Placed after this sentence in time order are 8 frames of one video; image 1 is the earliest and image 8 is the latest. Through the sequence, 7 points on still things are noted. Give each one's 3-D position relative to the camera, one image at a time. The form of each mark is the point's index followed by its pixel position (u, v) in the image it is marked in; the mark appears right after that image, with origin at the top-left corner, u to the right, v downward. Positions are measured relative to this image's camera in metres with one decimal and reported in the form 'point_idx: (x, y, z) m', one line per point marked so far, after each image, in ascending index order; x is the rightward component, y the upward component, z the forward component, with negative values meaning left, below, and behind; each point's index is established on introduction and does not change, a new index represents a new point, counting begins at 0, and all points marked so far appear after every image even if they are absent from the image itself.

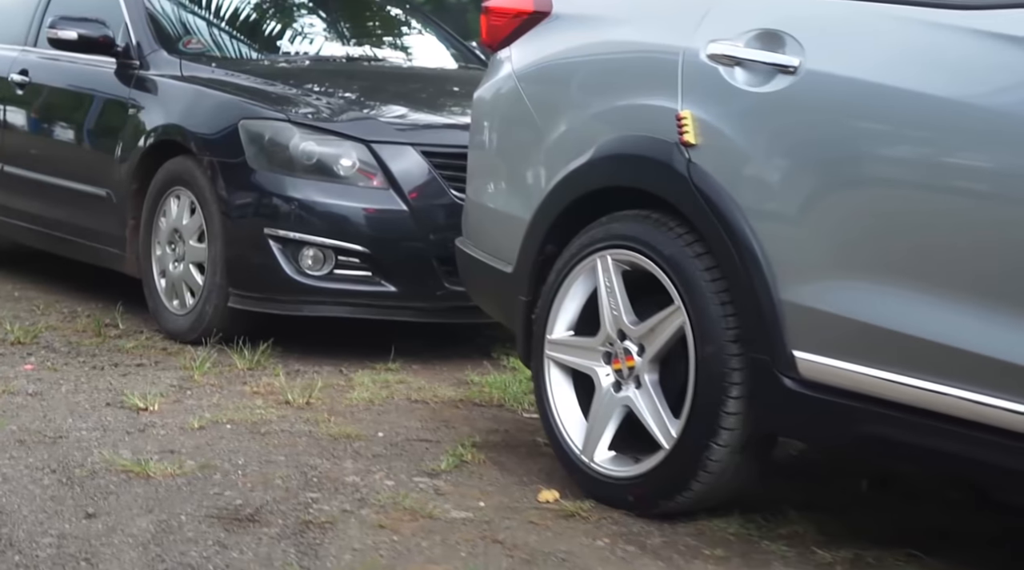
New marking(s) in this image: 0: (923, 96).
0: (+0.8, +0.4, +2.9) m
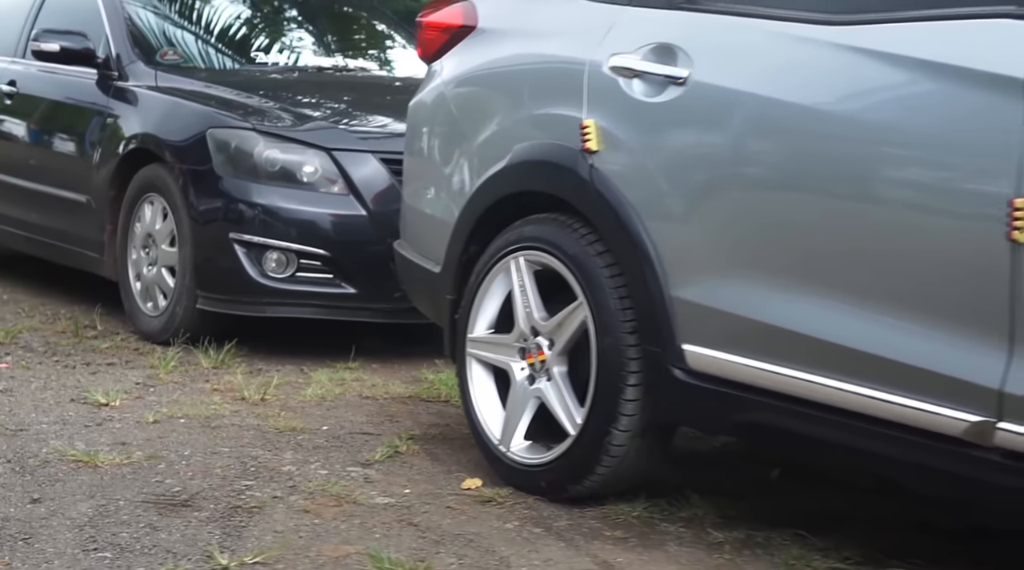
0: (+0.6, +0.4, +3.1) m
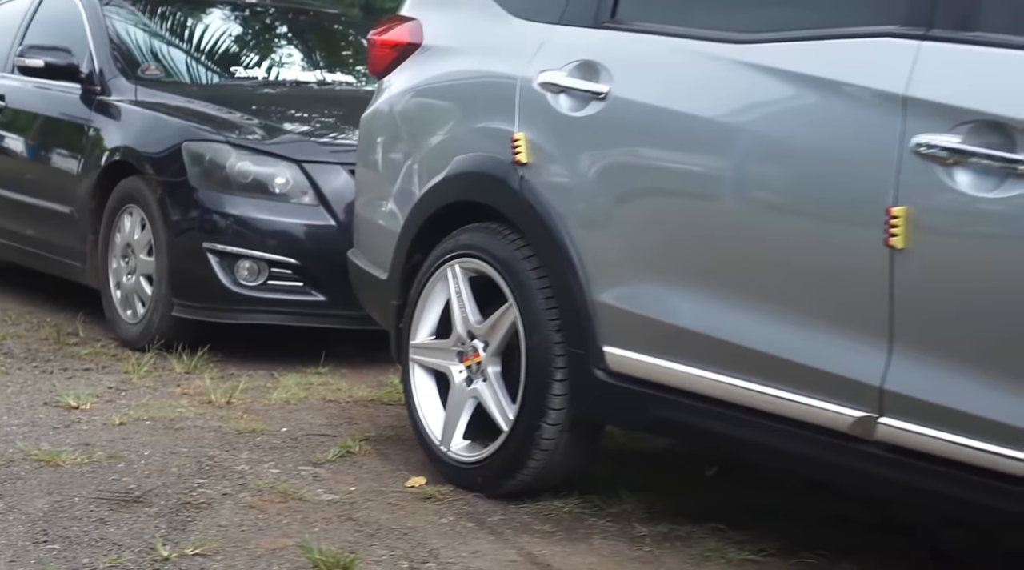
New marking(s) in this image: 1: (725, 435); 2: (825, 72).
0: (+0.4, +0.4, +3.3) m
1: (+0.5, -0.4, +3.3) m
2: (+0.7, +0.5, +3.1) m
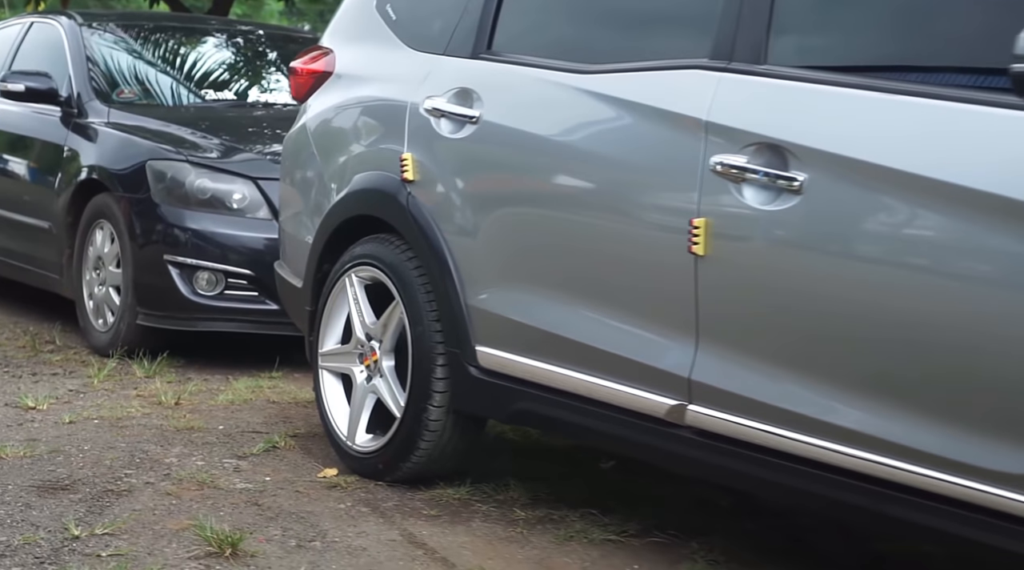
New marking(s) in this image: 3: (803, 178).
0: (+0.1, +0.4, +3.7) m
1: (+0.2, -0.4, +3.7) m
2: (+0.3, +0.5, +3.4) m
3: (+0.7, +0.2, +3.0) m
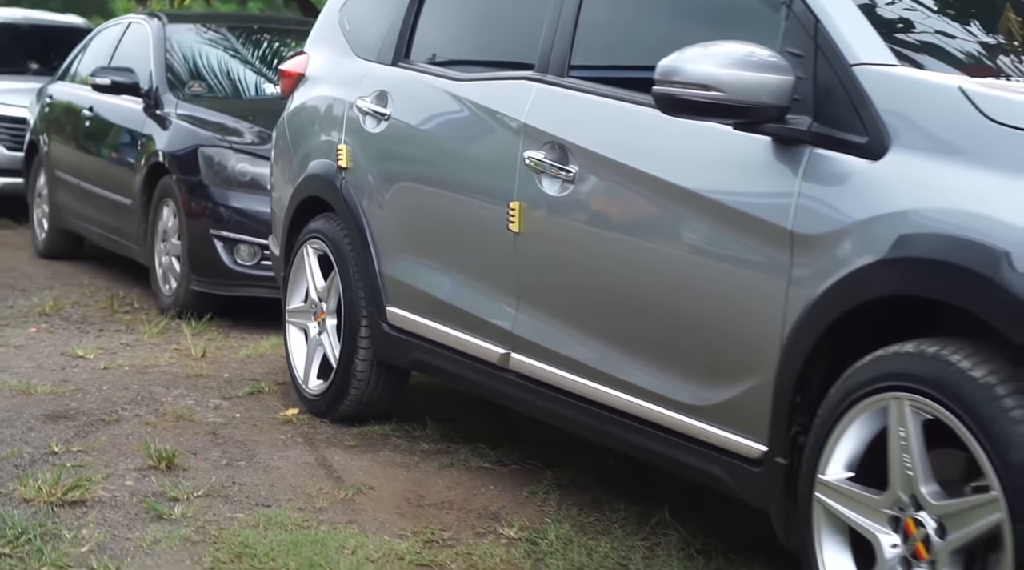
0: (-0.3, +0.5, +4.5) m
1: (-0.2, -0.3, +4.5) m
2: (-0.1, +0.6, +4.2) m
3: (+0.2, +0.3, +3.7) m
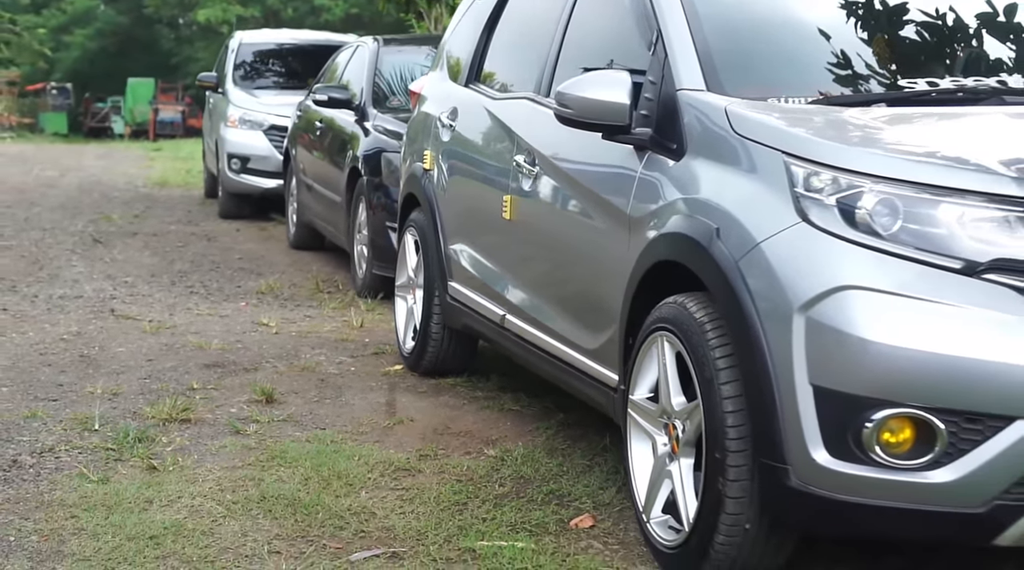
0: (-0.2, +0.6, +5.6) m
1: (-0.1, -0.2, +5.6) m
2: (-0.1, +0.7, +5.3) m
3: (+0.1, +0.4, +4.8) m
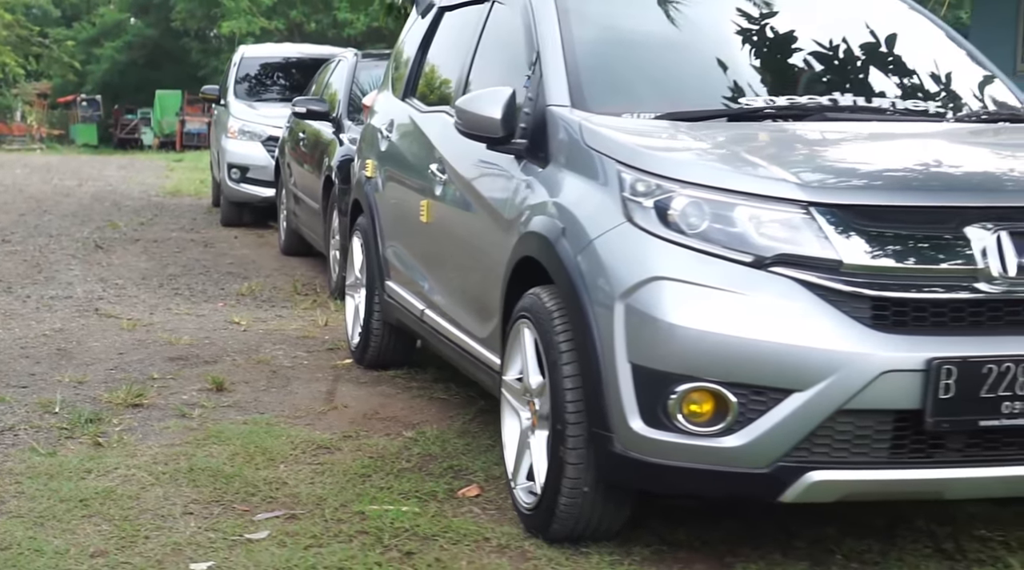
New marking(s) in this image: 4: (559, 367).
0: (-0.5, +0.6, +6.1) m
1: (-0.5, -0.2, +6.1) m
2: (-0.4, +0.7, +5.8) m
3: (-0.3, +0.4, +5.3) m
4: (+0.1, -0.2, +3.9) m
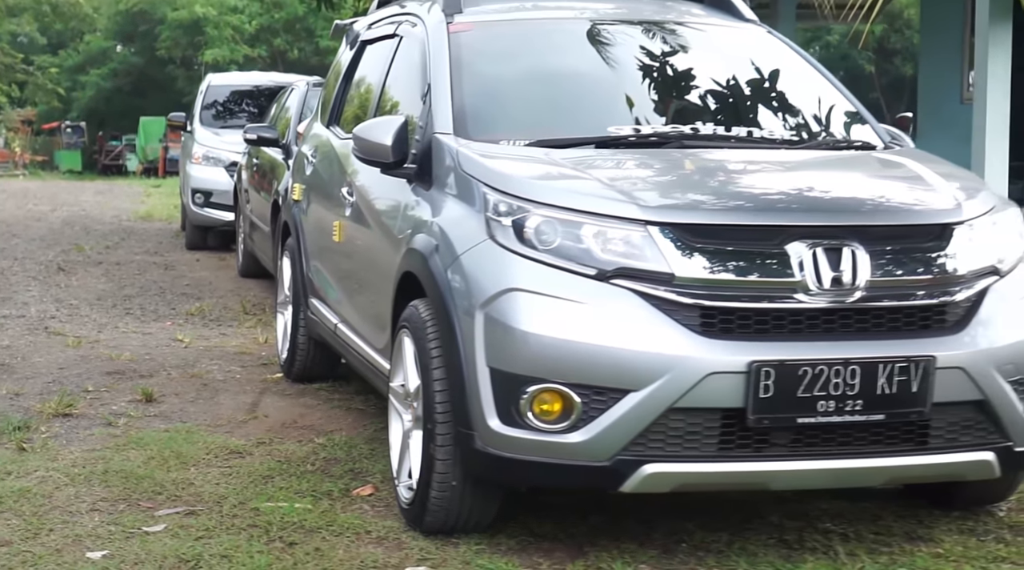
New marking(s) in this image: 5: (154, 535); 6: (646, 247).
0: (-0.9, +0.5, +6.5) m
1: (-0.9, -0.2, +6.4) m
2: (-0.8, +0.6, +6.2) m
3: (-0.7, +0.4, +5.6) m
4: (-0.3, -0.3, +4.2) m
5: (-1.1, -0.8, +4.3) m
6: (+0.4, +0.1, +3.9) m
